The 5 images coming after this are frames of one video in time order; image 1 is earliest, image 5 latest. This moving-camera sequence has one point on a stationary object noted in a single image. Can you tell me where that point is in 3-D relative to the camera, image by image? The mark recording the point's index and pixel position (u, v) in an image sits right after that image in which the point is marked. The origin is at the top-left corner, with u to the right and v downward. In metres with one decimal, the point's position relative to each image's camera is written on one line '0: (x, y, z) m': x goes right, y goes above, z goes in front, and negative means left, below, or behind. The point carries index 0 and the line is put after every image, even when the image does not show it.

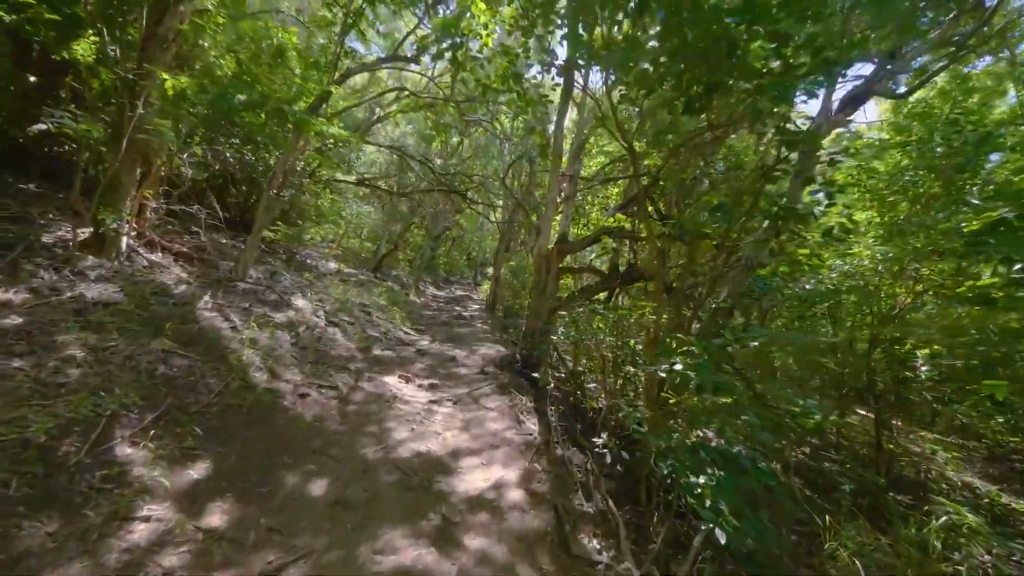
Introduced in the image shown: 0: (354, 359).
0: (-1.9, -0.9, +5.5) m
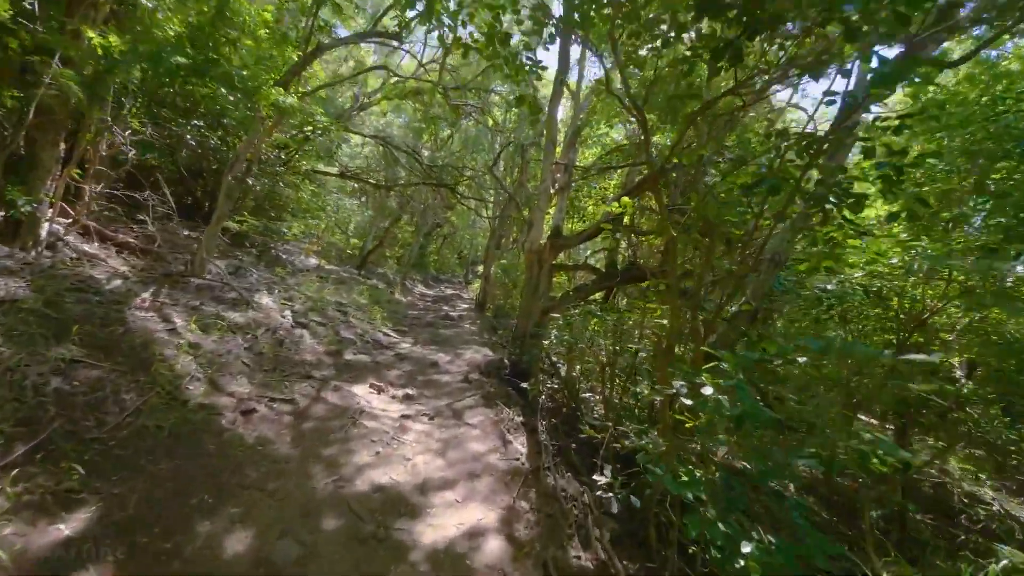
0: (-2.1, -0.8, +4.9) m
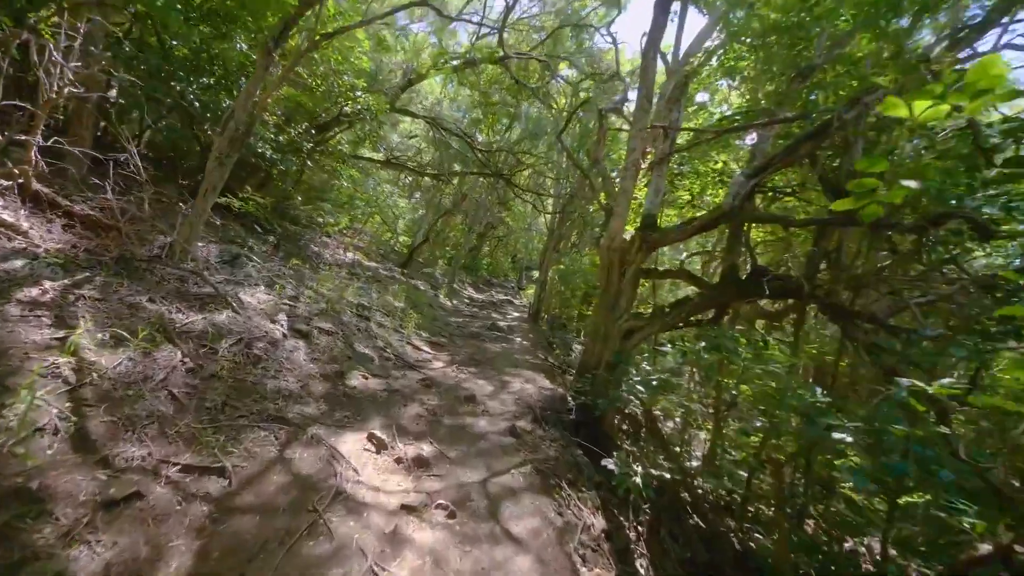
0: (-1.6, -0.8, +3.4) m
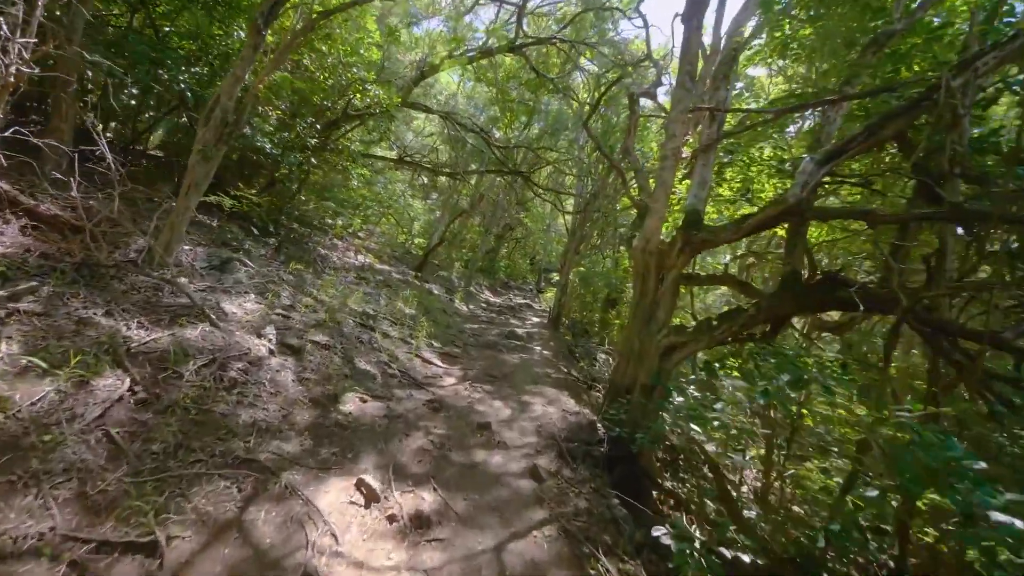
0: (-1.4, -0.9, +2.8) m
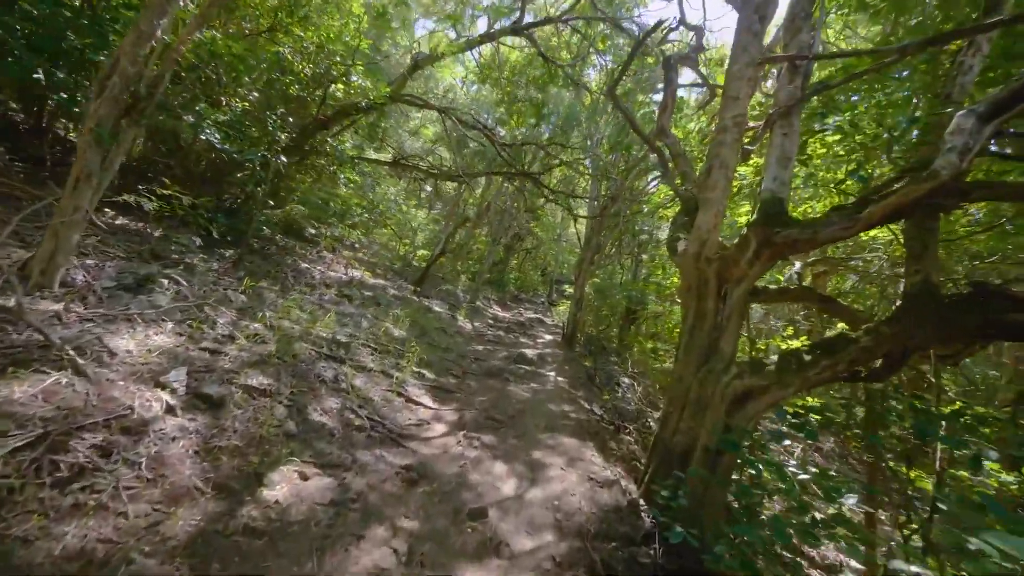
0: (-1.4, -1.0, +1.7) m
